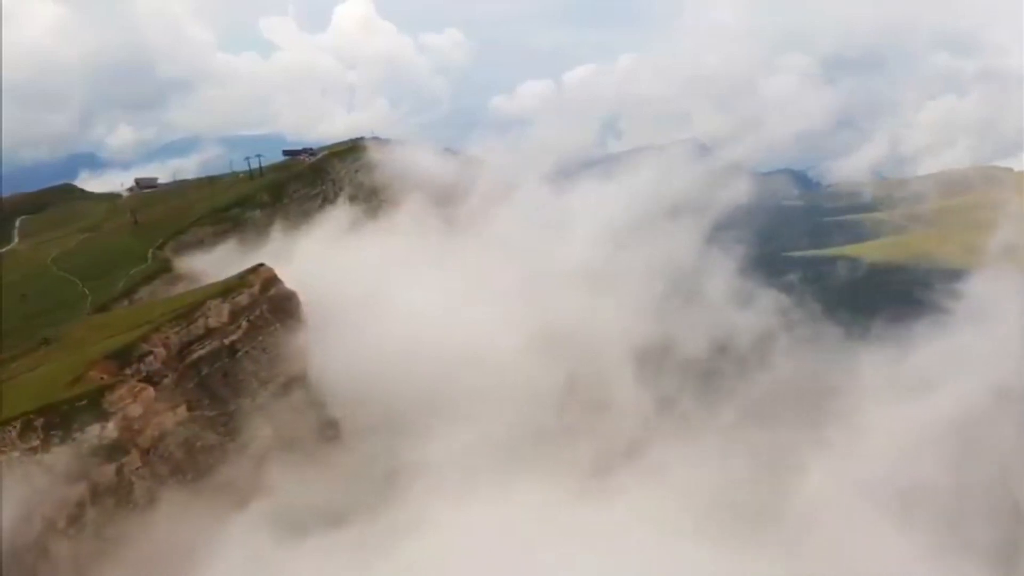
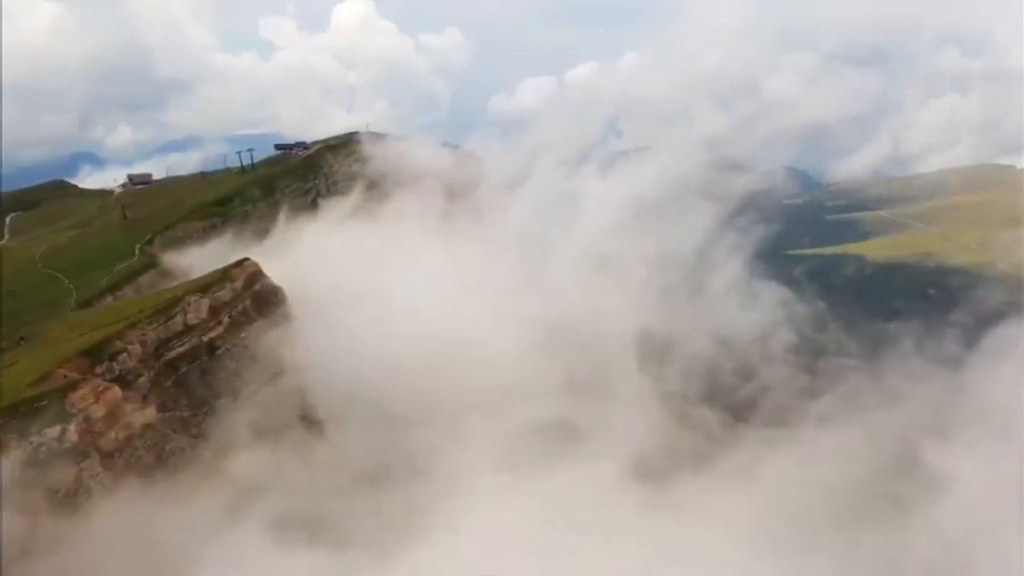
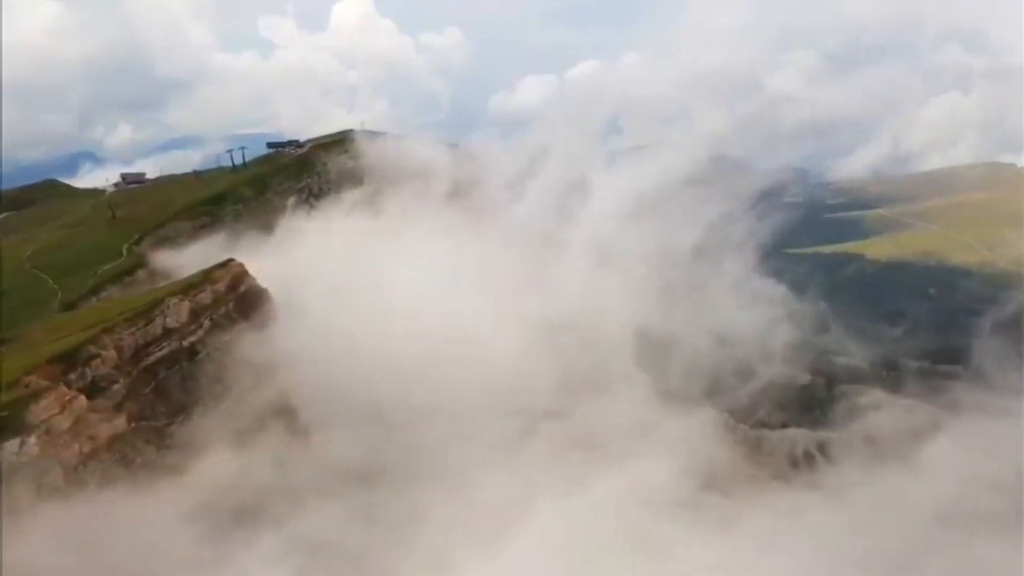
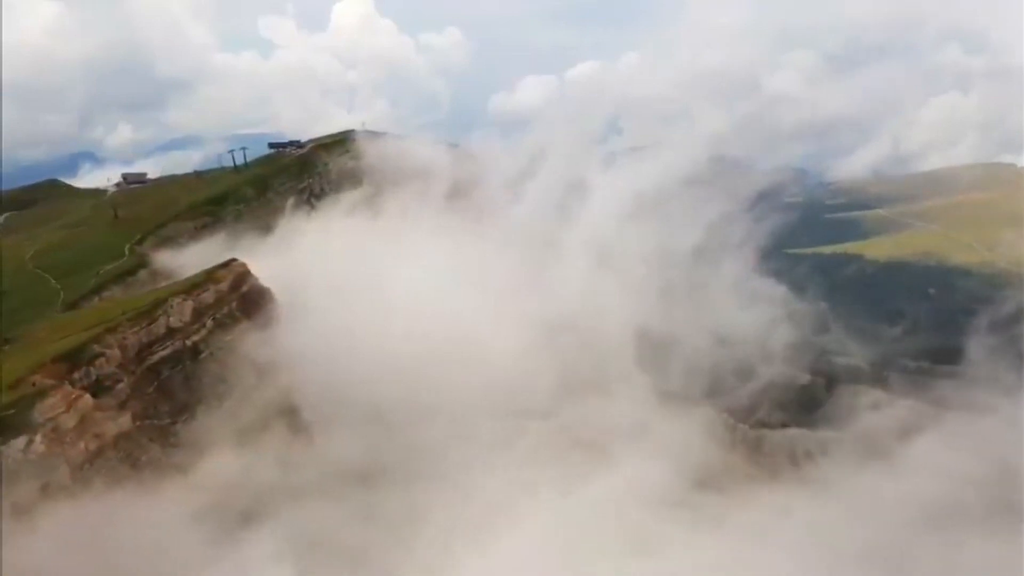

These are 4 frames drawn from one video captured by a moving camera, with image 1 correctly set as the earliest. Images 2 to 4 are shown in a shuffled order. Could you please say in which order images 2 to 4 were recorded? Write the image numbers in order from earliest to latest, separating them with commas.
2, 4, 3
